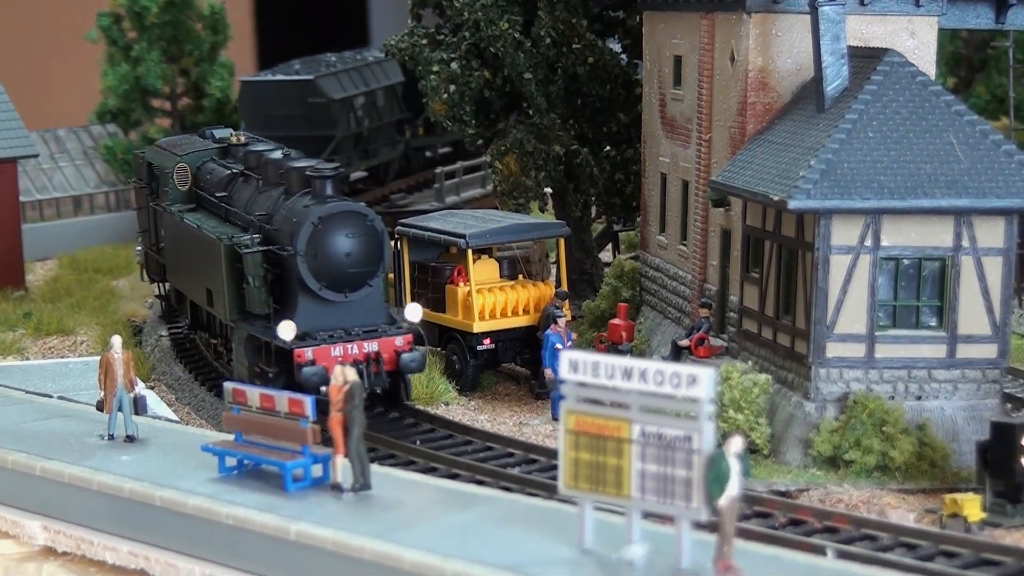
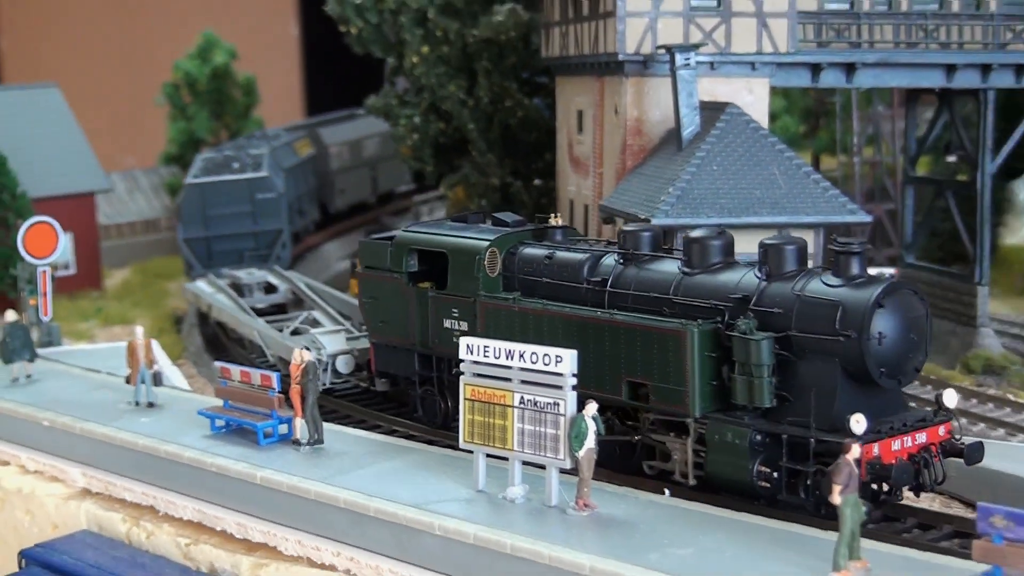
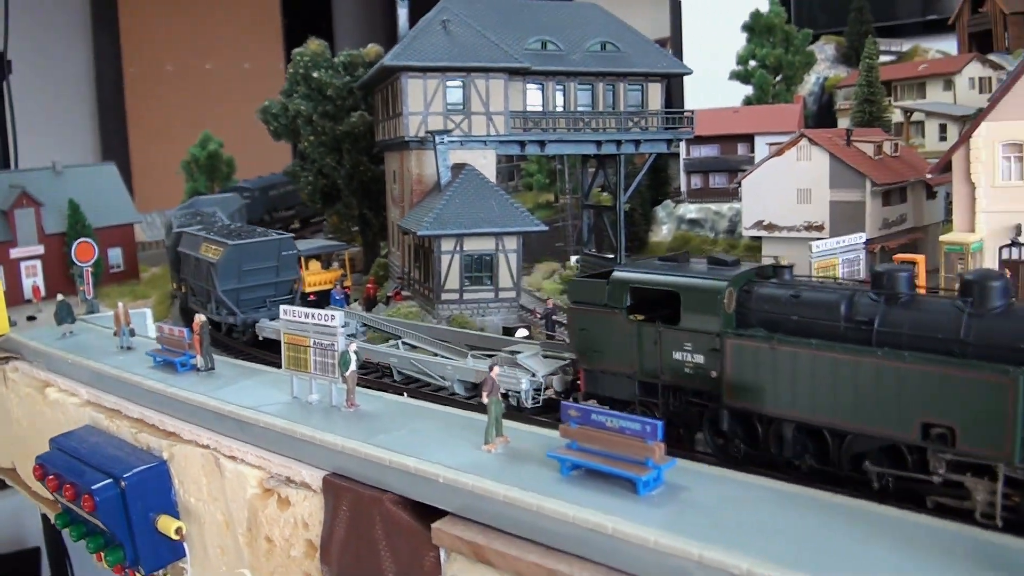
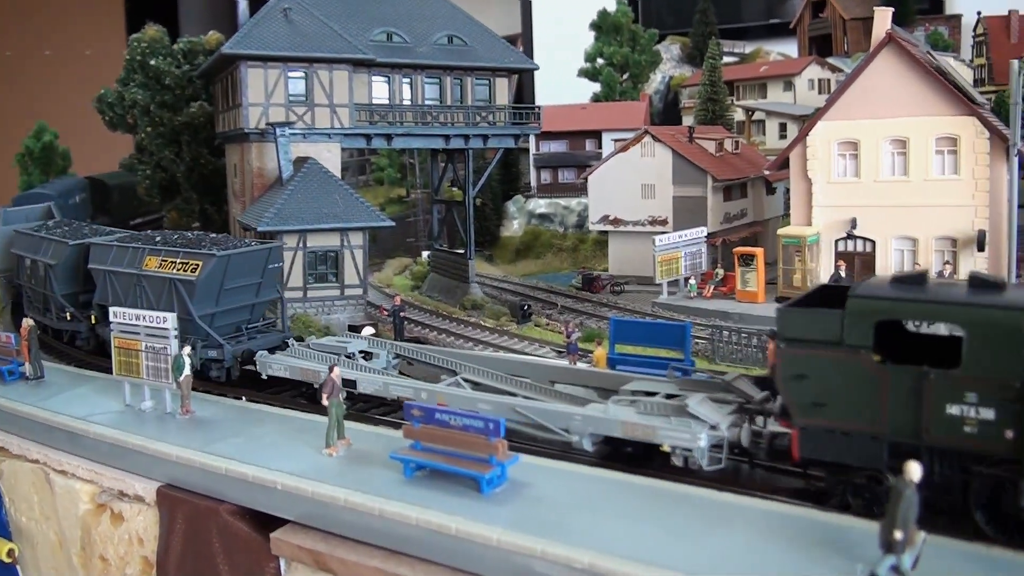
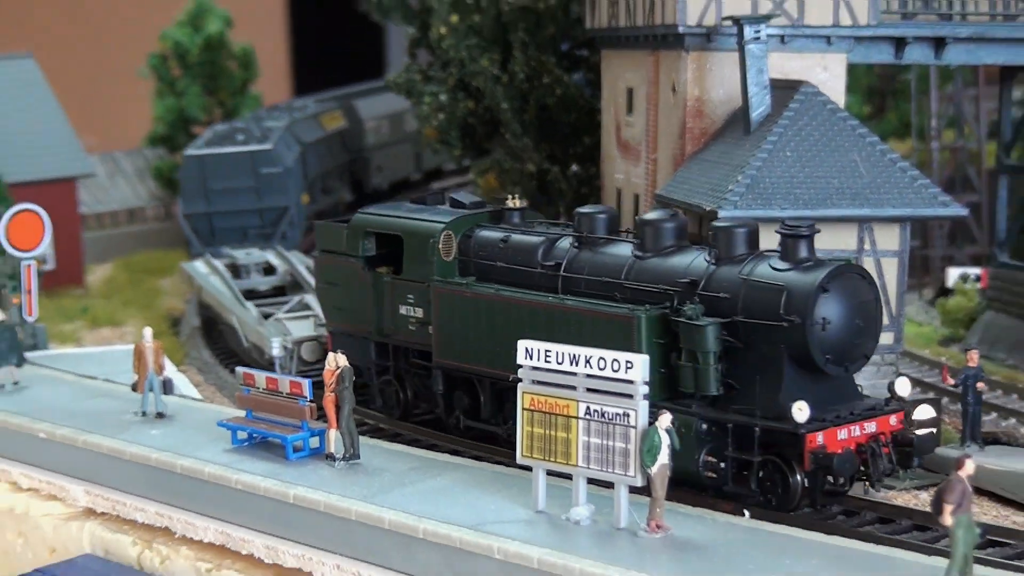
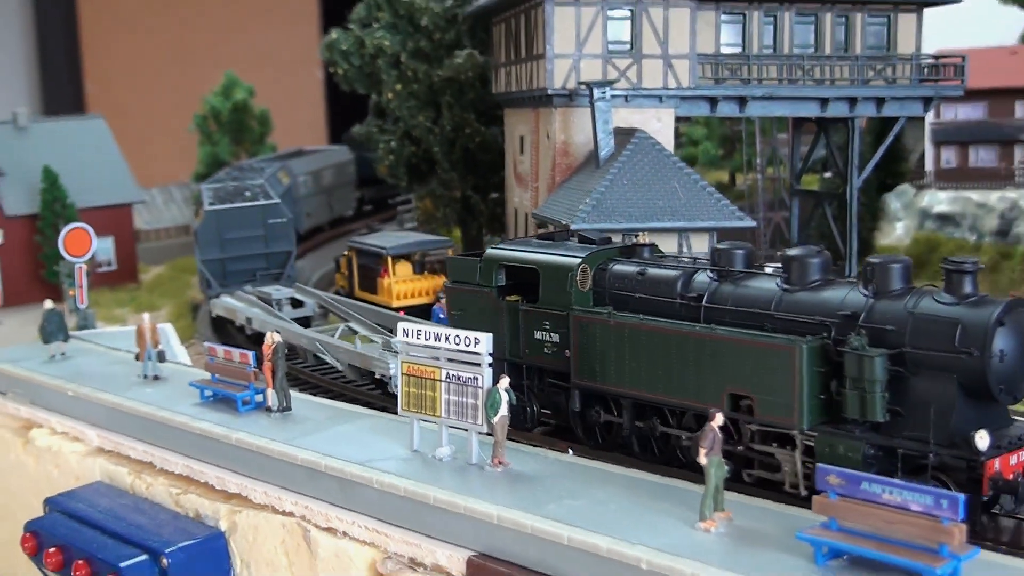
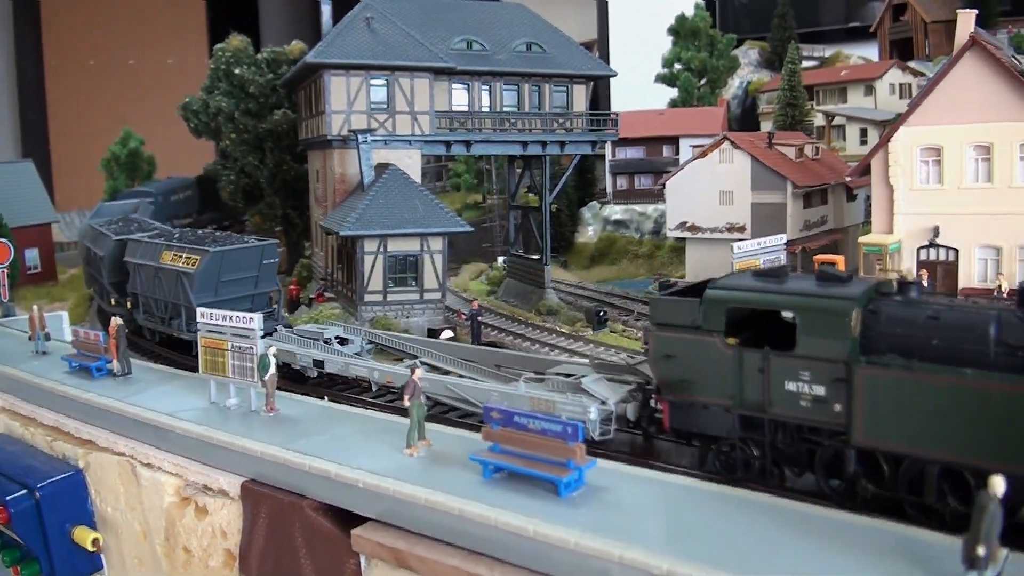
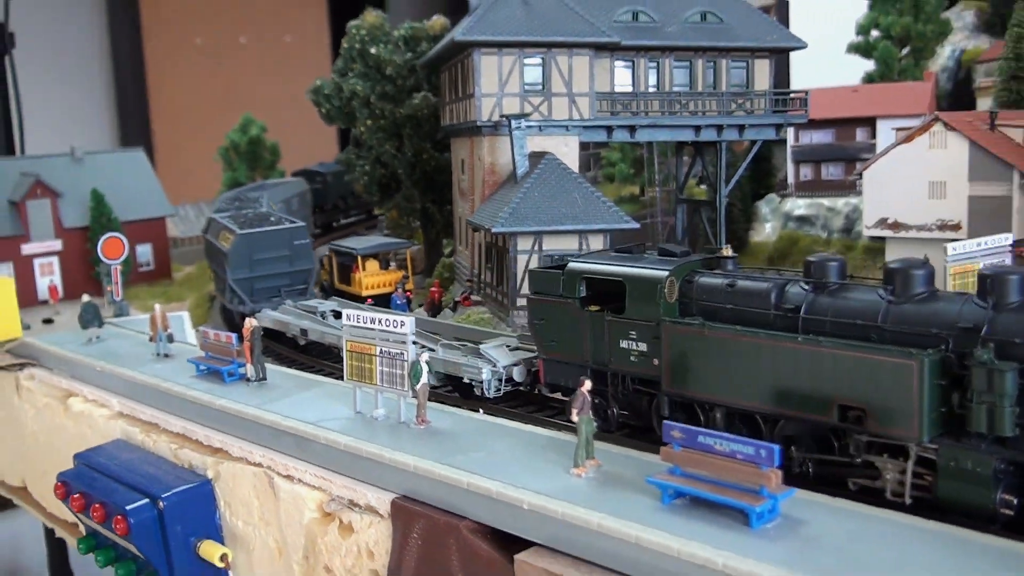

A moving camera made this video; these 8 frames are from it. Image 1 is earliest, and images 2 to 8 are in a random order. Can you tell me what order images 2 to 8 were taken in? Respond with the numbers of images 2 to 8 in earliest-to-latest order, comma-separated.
5, 2, 6, 8, 3, 7, 4
